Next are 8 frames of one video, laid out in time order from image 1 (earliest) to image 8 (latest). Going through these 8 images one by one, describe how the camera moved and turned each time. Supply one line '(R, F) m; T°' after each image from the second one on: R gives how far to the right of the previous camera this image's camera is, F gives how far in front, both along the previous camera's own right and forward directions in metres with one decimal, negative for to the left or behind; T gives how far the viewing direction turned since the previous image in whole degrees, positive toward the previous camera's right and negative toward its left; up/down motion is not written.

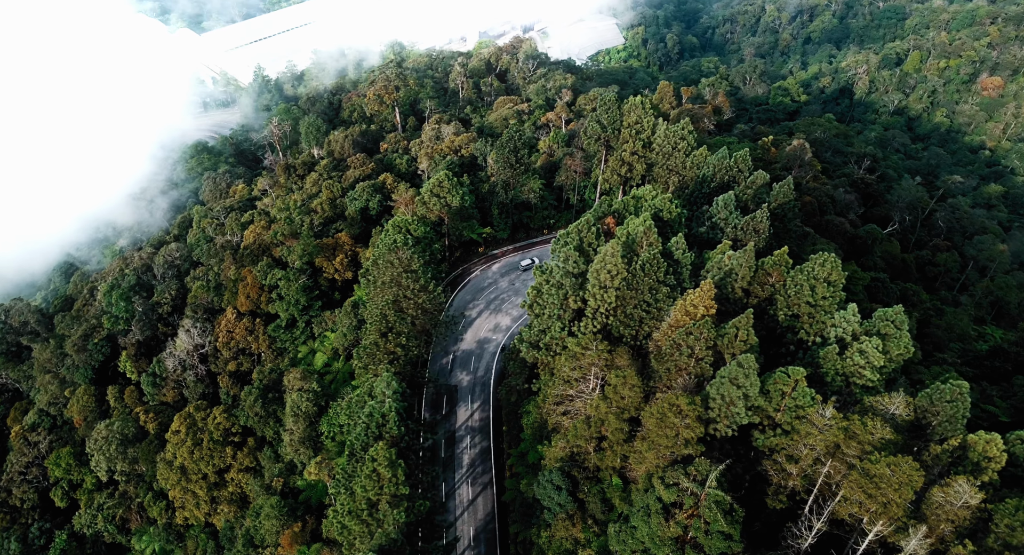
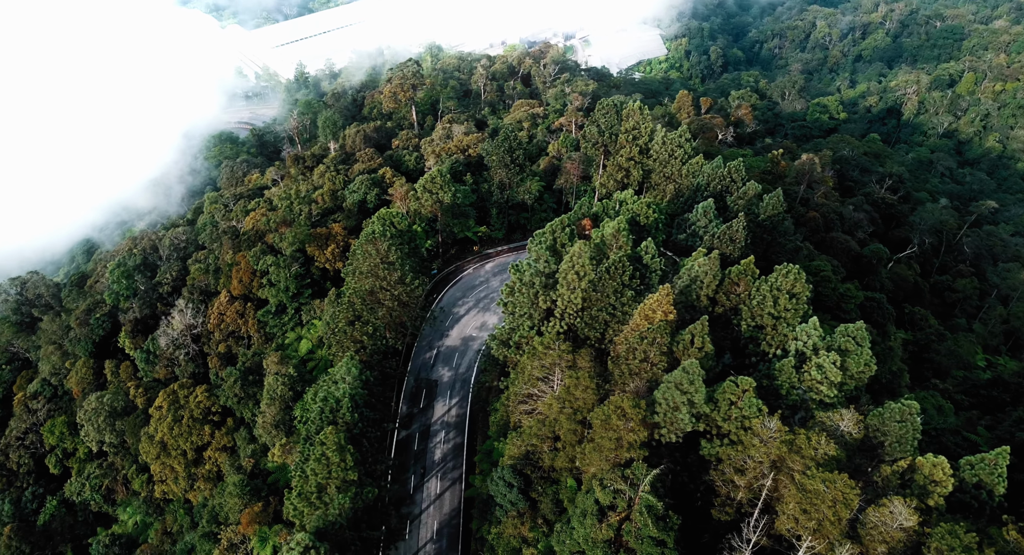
(+4.5, 0.0) m; -3°
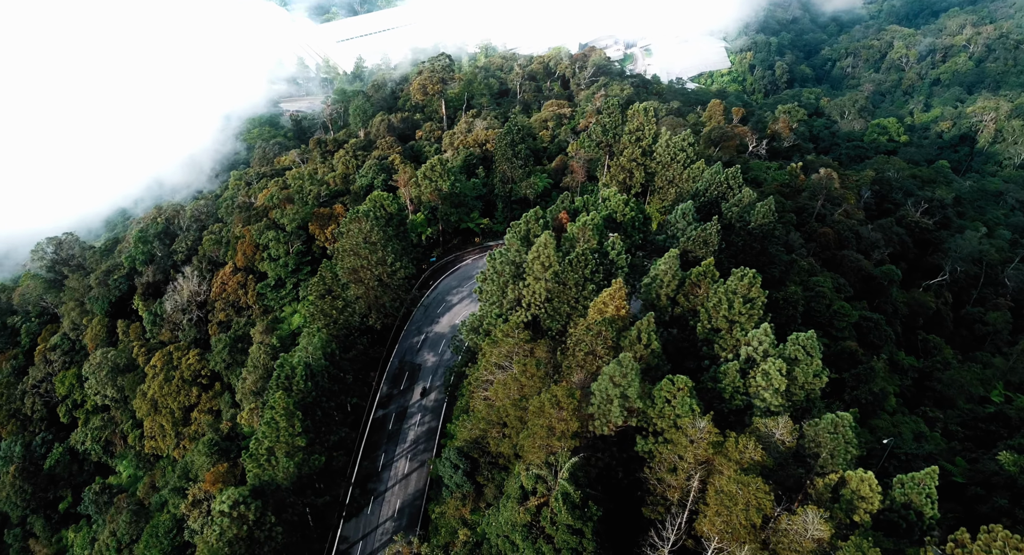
(+5.7, -0.2) m; -4°
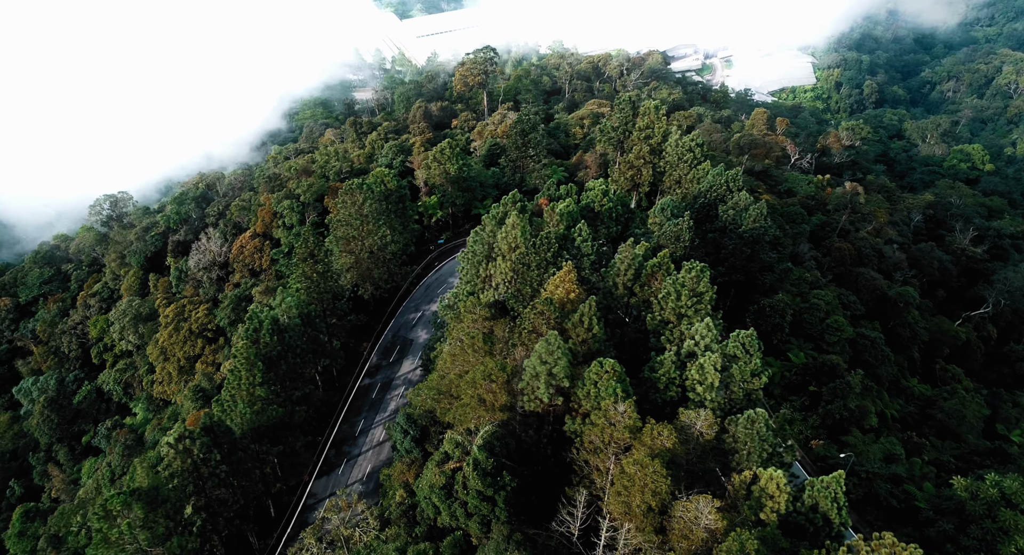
(+6.7, -0.6) m; -5°
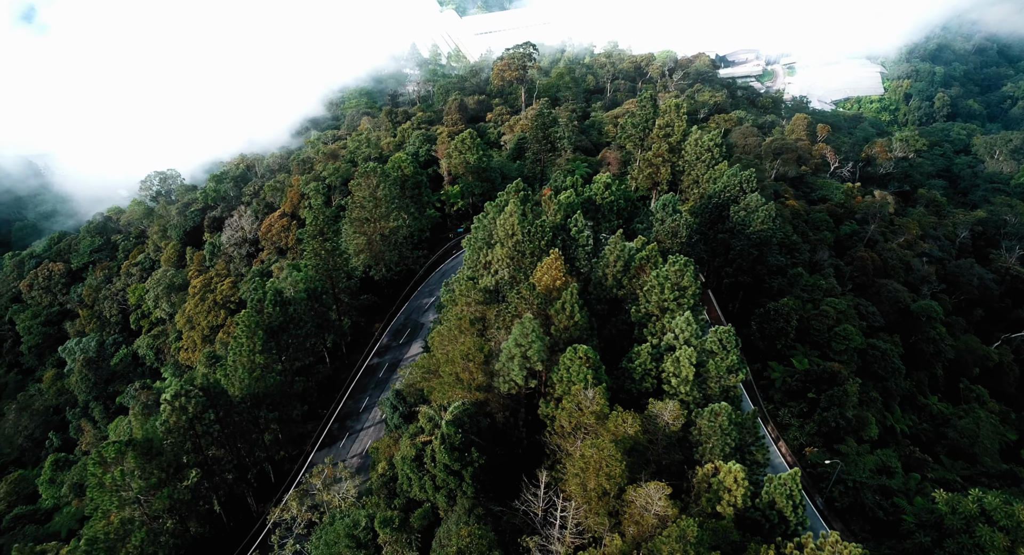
(+3.6, -0.6) m; -4°
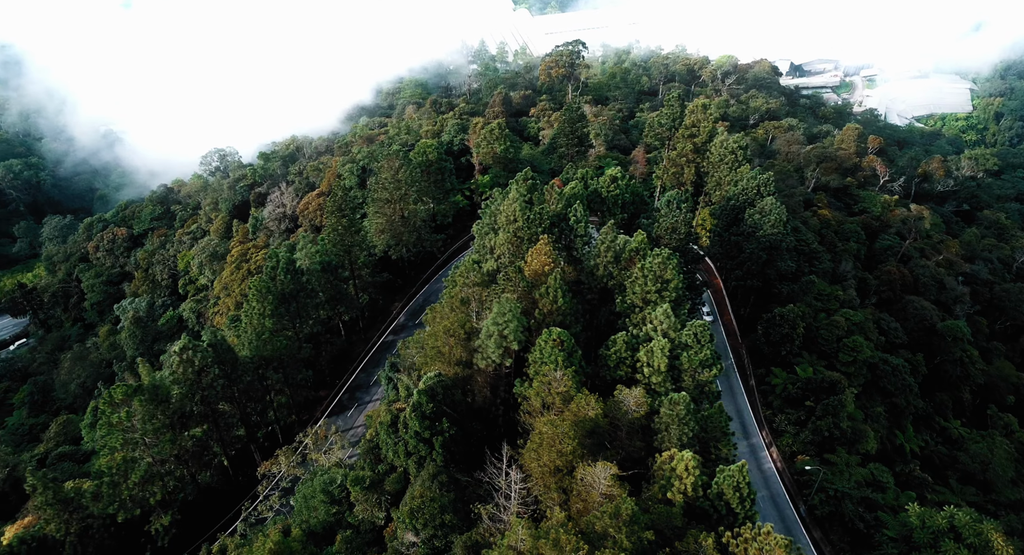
(+4.2, -1.0) m; -5°
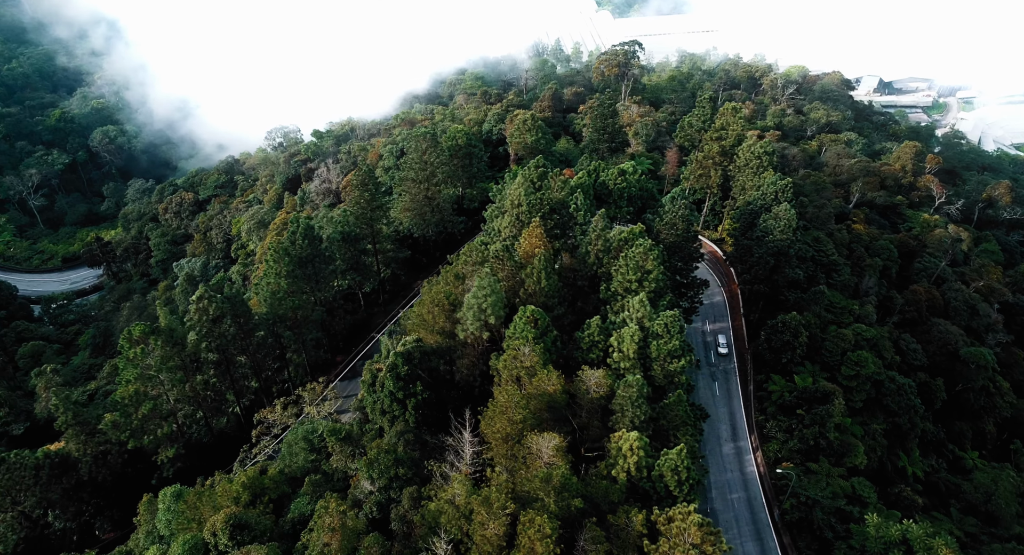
(+4.7, -1.3) m; -6°
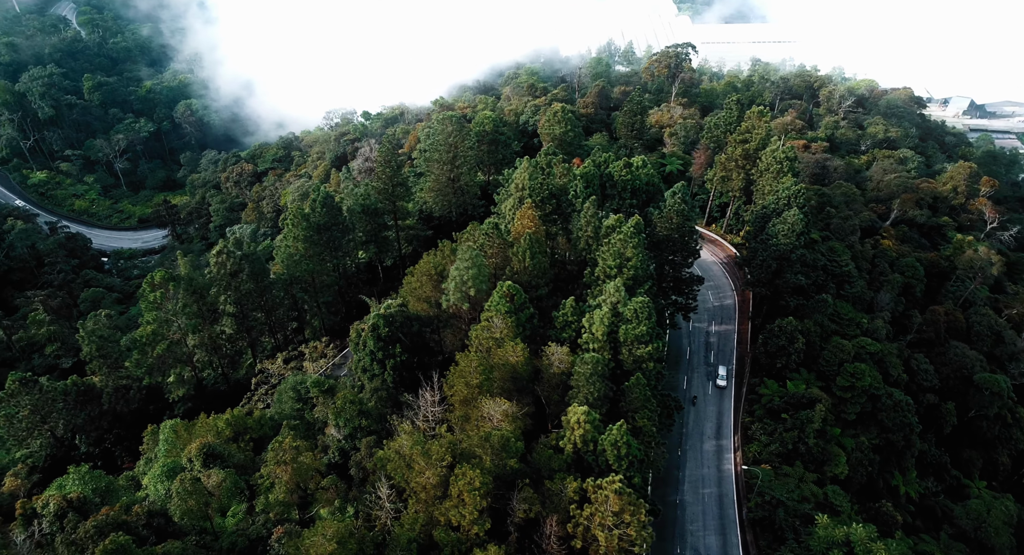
(+4.8, -1.4) m; -5°
